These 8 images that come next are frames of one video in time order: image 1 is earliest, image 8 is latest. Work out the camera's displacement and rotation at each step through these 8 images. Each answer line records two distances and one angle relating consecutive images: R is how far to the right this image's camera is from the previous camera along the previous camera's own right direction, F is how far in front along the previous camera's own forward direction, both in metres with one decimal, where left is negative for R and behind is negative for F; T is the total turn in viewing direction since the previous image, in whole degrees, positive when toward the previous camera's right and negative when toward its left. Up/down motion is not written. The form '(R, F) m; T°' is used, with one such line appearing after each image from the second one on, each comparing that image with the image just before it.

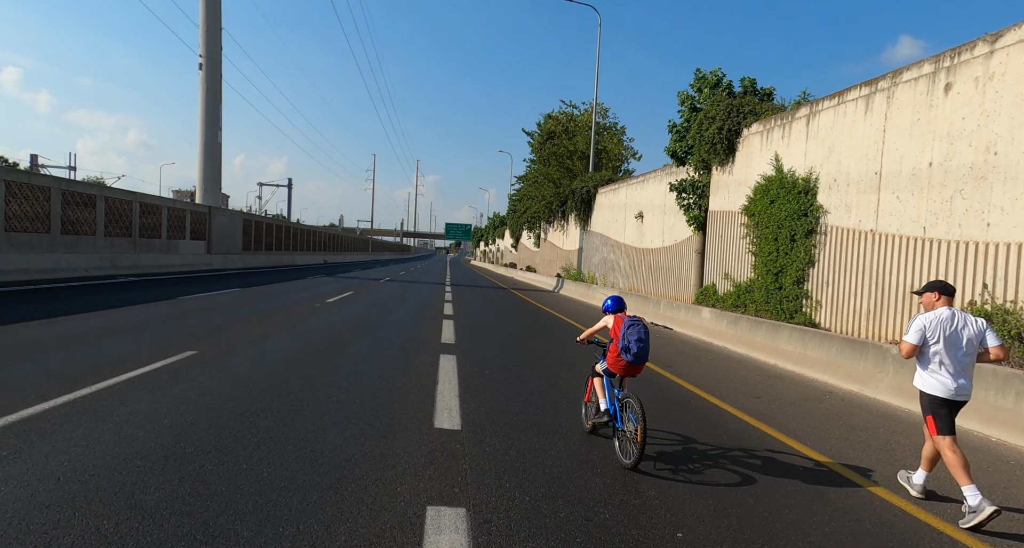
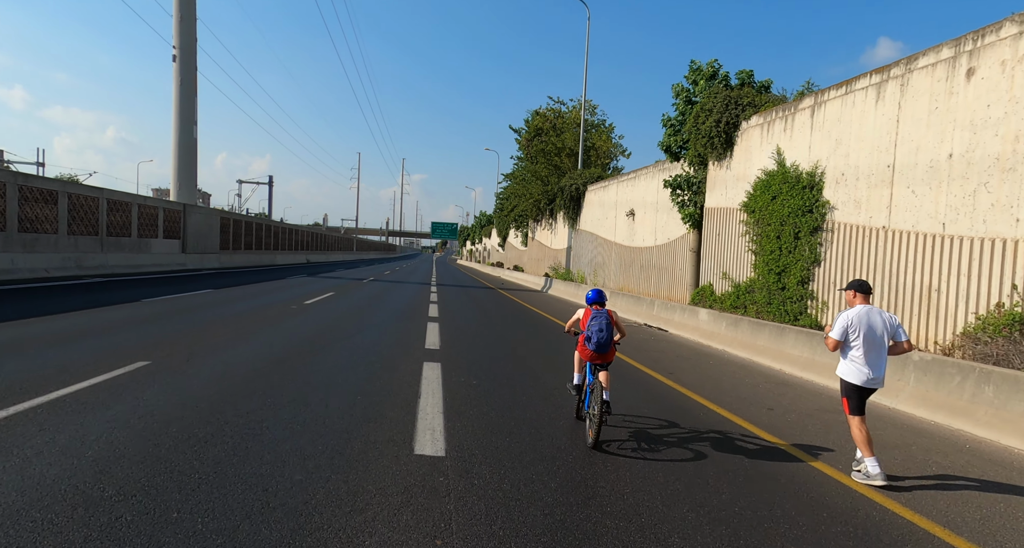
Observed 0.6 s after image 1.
(0.0, +0.7) m; +1°
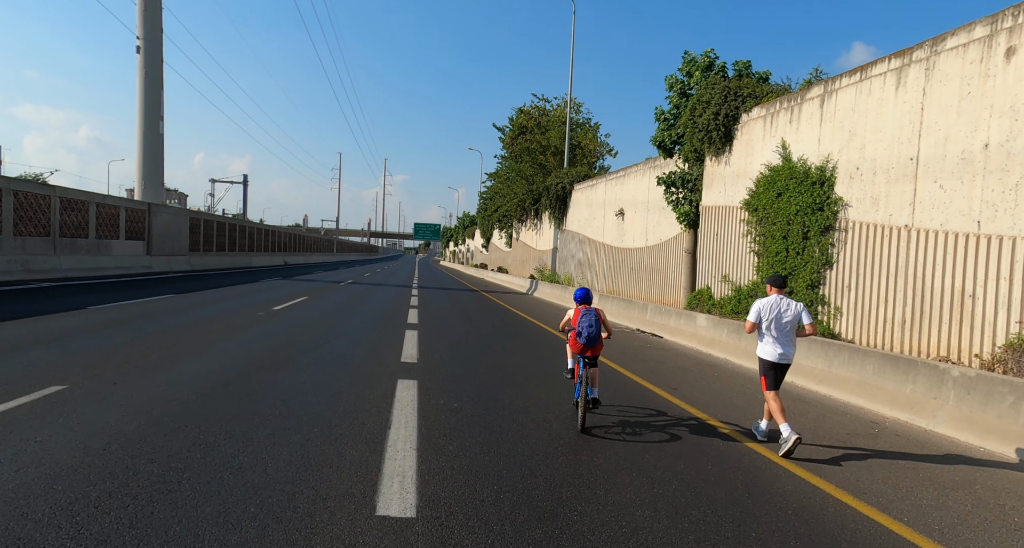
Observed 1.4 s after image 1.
(0.0, +1.0) m; +2°
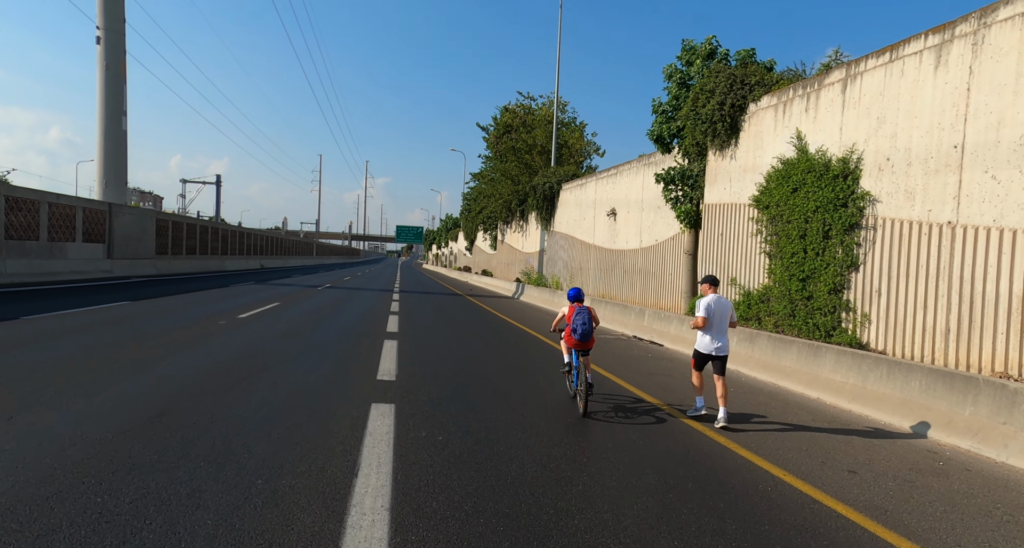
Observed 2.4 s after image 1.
(-0.1, +1.1) m; +2°
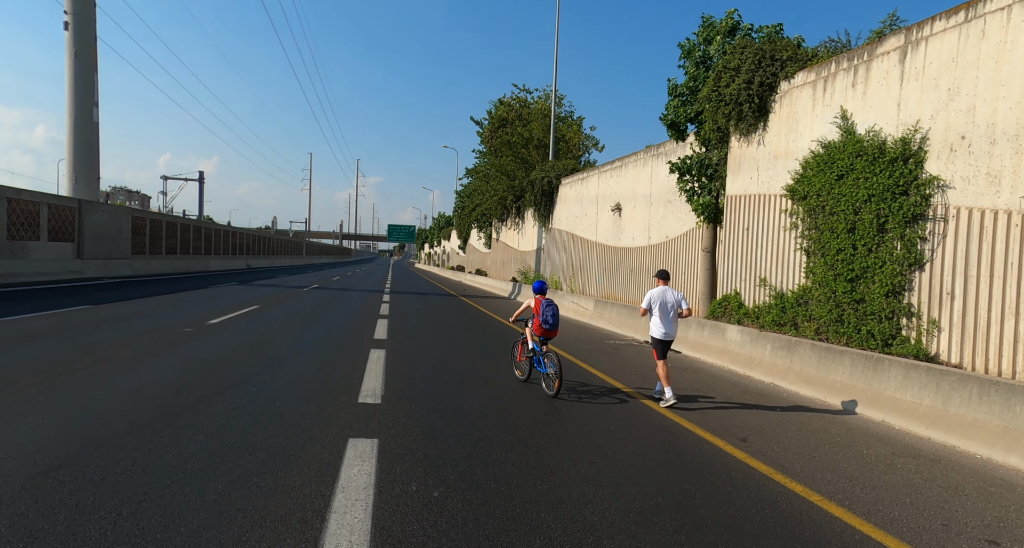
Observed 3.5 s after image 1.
(-0.2, +1.3) m; +1°
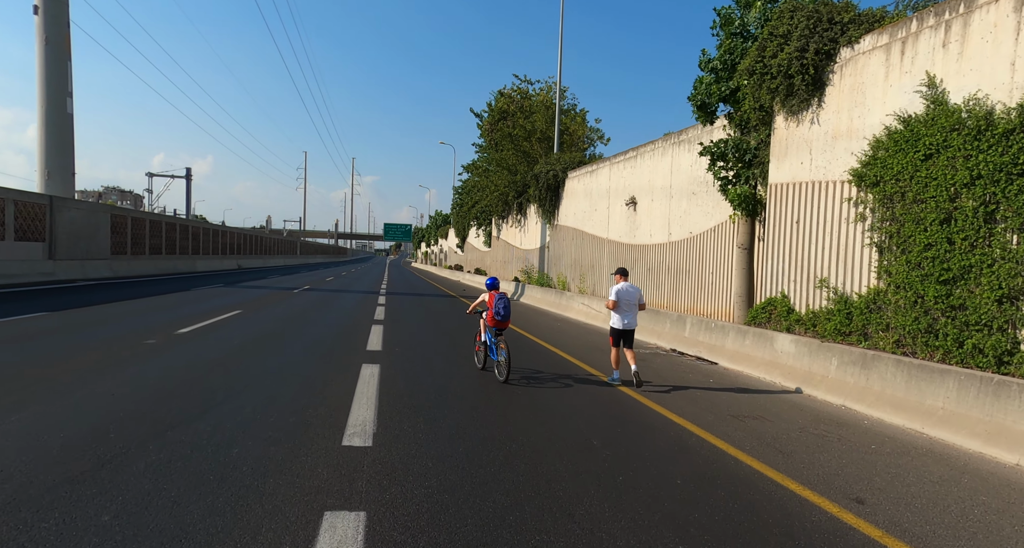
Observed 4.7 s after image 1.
(-0.3, +1.5) m; 0°
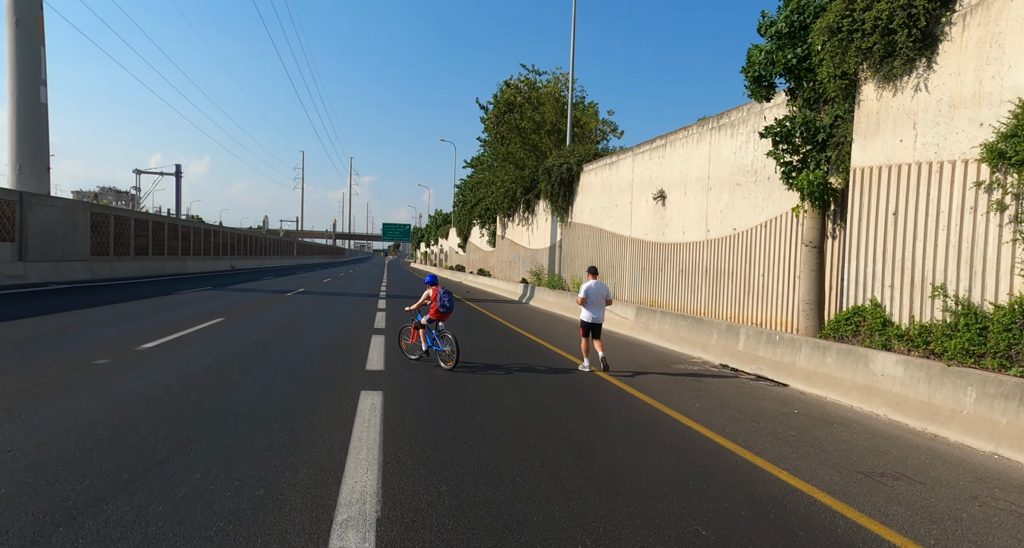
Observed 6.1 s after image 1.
(-0.4, +1.8) m; 0°
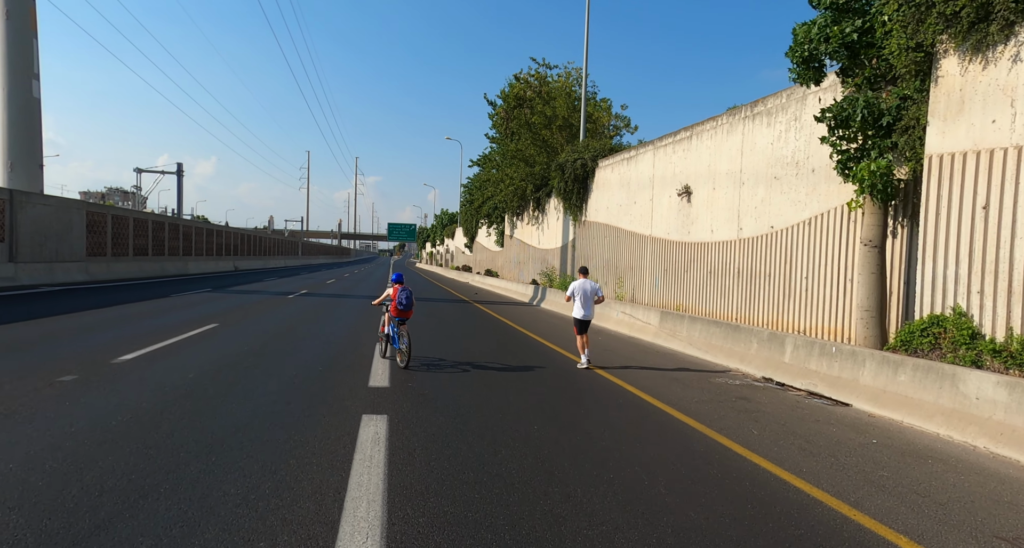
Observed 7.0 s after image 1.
(-0.2, +1.1) m; 0°
